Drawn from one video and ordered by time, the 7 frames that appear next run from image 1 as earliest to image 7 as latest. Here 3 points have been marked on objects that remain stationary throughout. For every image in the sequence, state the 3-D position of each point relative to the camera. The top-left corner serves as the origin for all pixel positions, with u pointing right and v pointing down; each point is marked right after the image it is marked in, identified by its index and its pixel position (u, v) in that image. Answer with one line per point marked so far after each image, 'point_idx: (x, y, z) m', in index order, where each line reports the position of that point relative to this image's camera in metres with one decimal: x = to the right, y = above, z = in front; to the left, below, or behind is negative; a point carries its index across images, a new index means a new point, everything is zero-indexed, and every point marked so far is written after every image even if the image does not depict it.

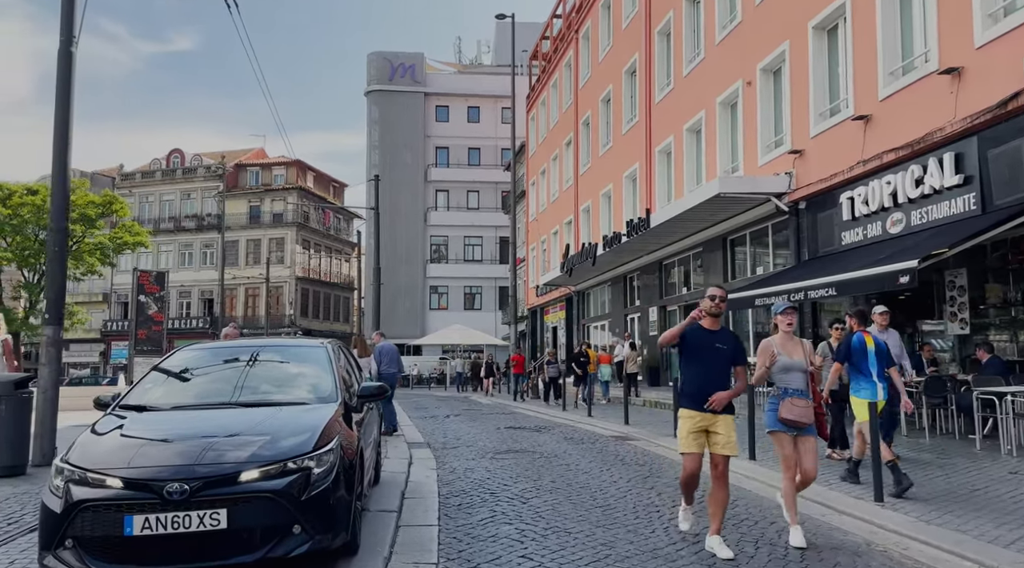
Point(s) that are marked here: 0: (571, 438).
0: (+0.9, -2.4, +11.8) m
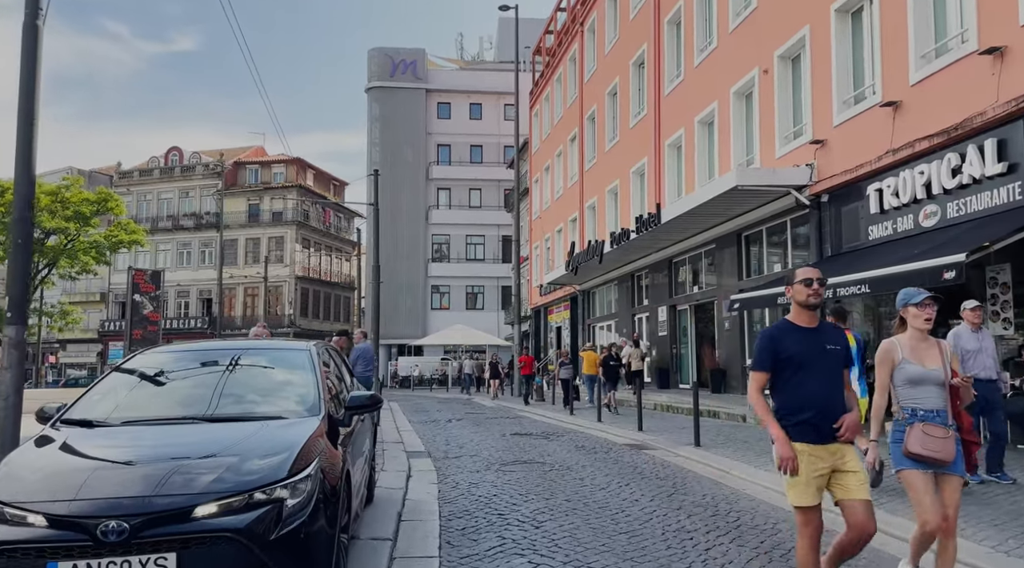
0: (+1.0, -2.3, +11.0) m
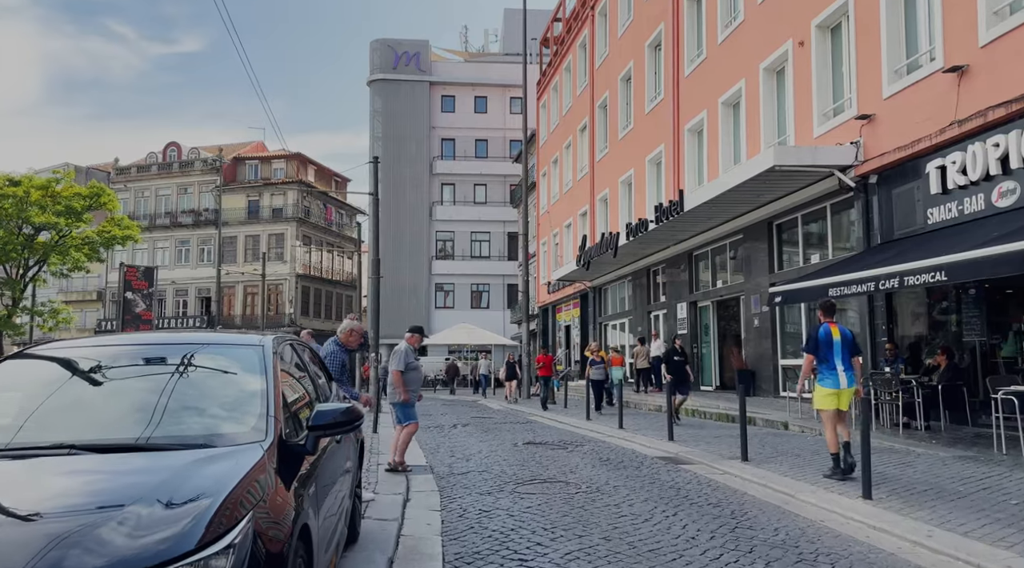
0: (+1.1, -2.2, +9.5) m
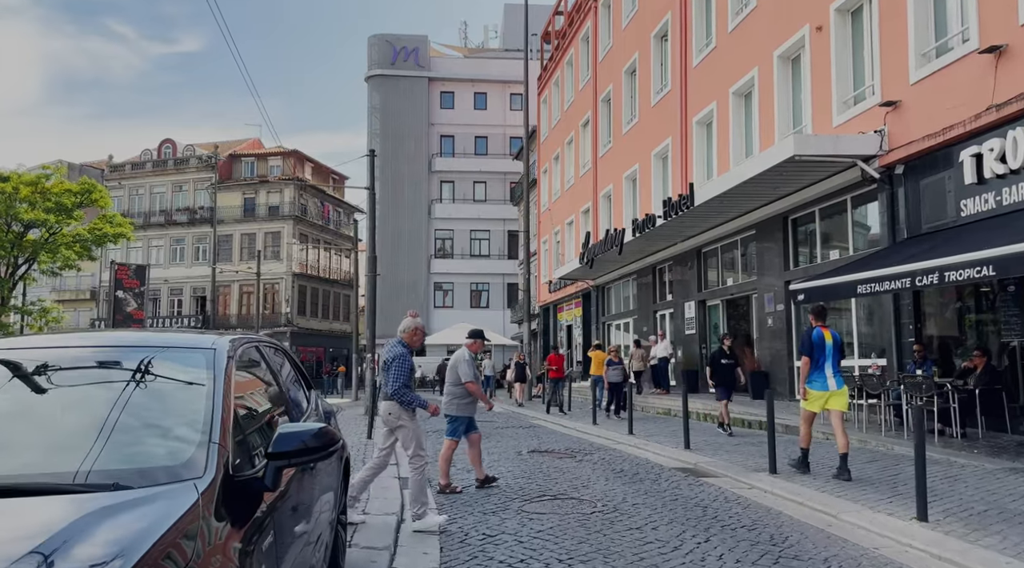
0: (+1.2, -2.1, +8.7) m
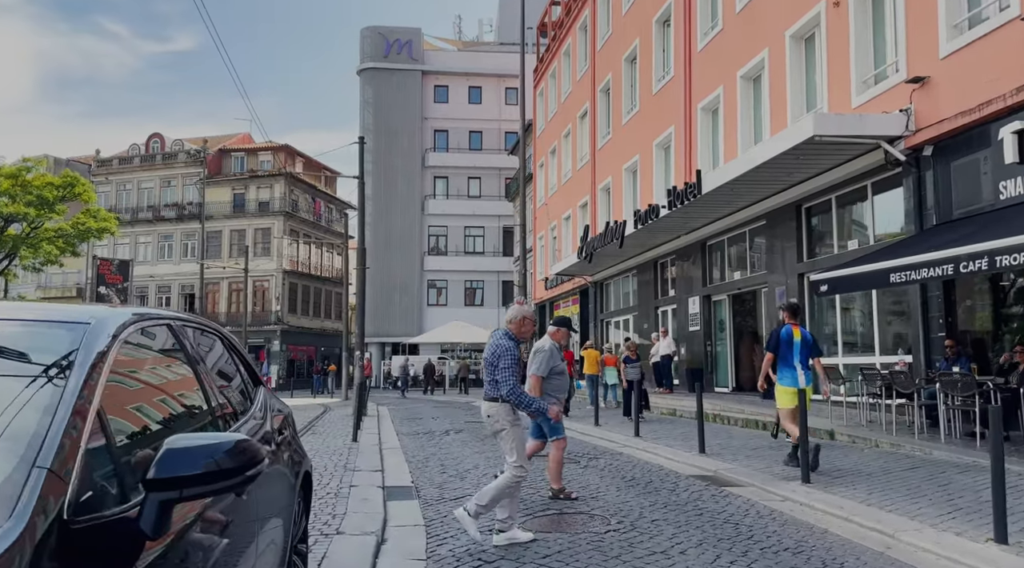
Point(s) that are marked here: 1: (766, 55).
0: (+1.2, -2.0, +7.8) m
1: (+5.5, +5.0, +16.5) m
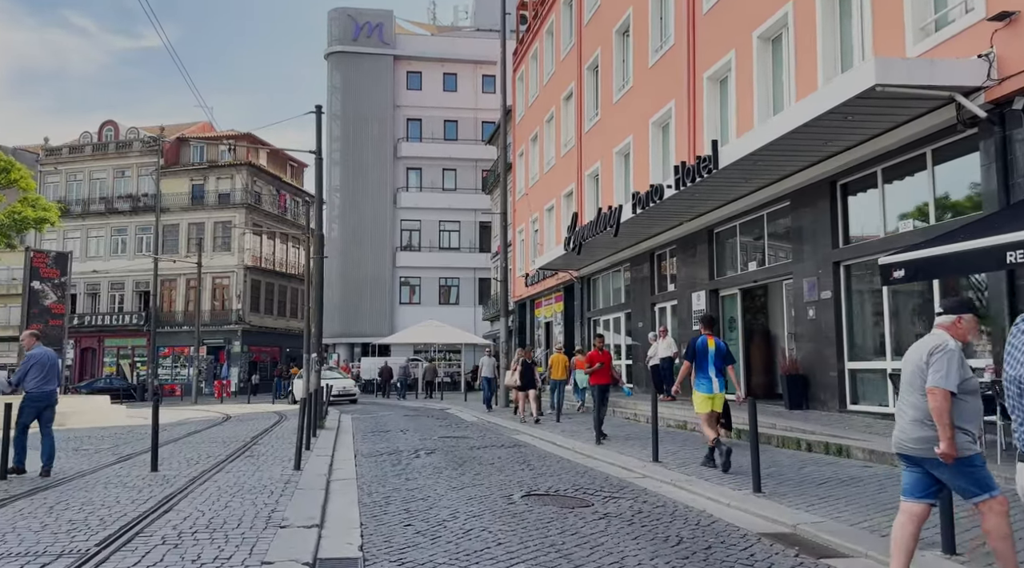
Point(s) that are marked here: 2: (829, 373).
0: (+1.2, -1.8, +5.3) m
1: (+5.2, +5.1, +14.2) m
2: (+5.4, -1.5, +12.9) m
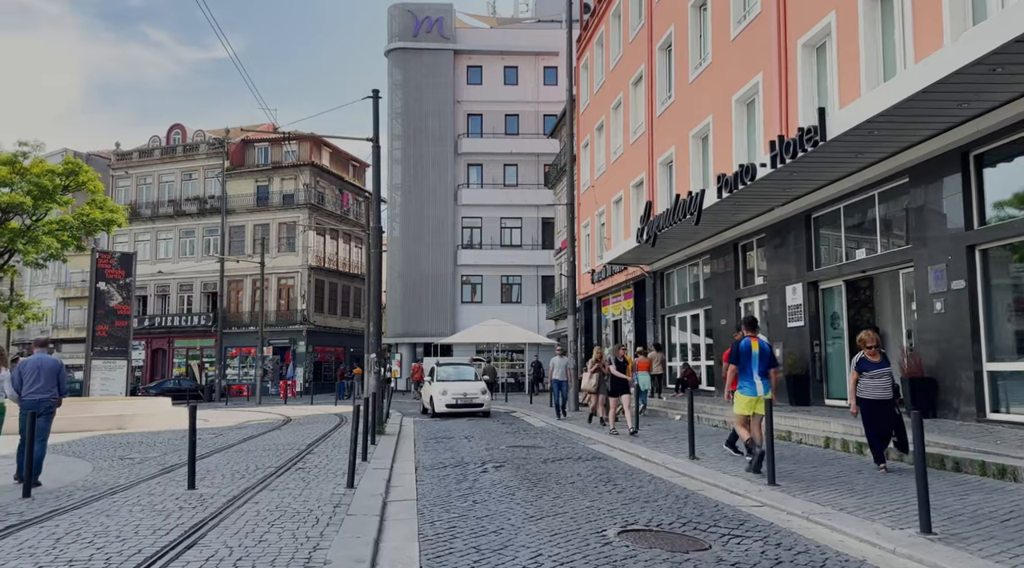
0: (+1.7, -1.7, +3.8) m
1: (+6.4, +5.3, +12.4) m
2: (+6.5, -1.3, +11.1) m
